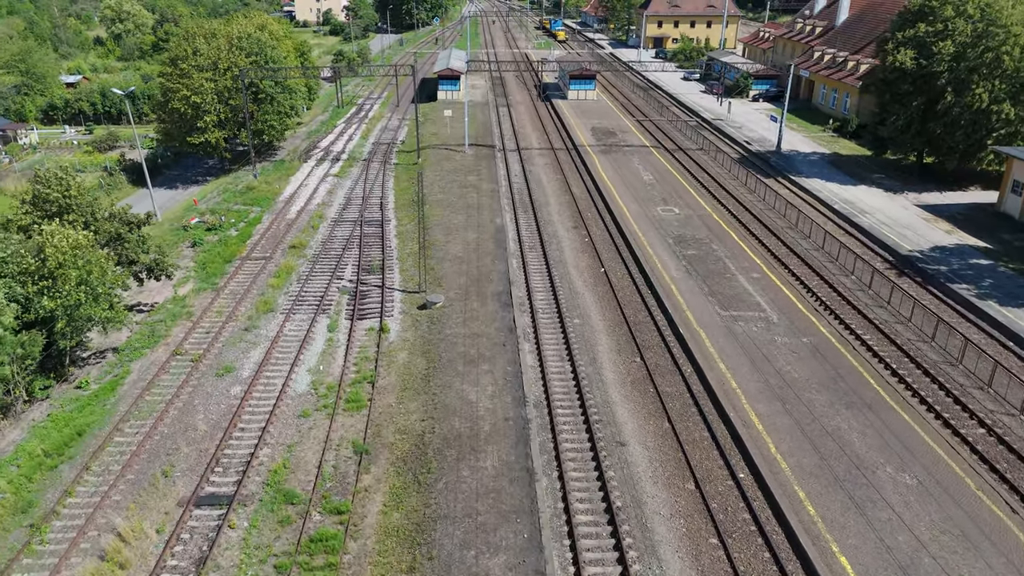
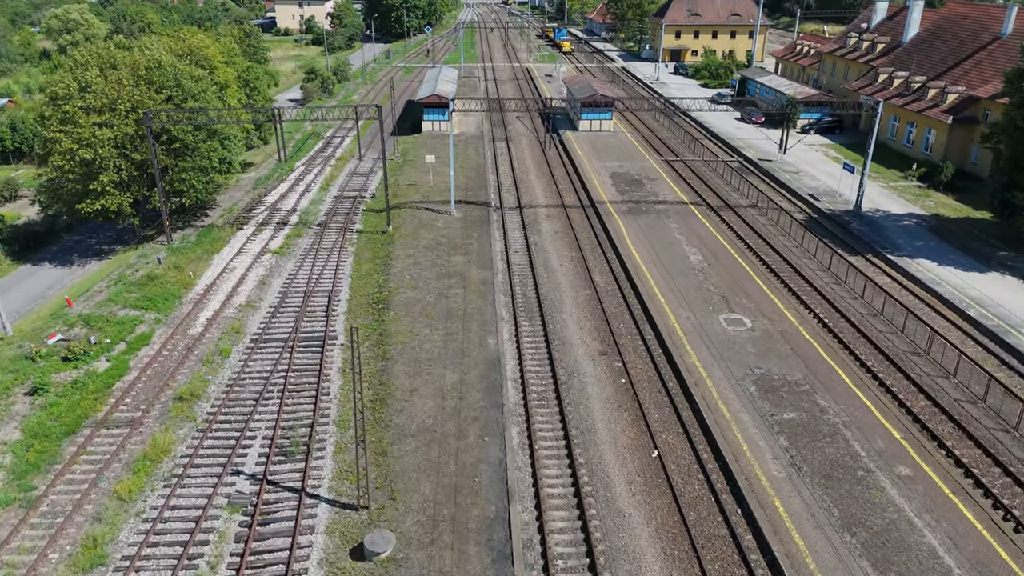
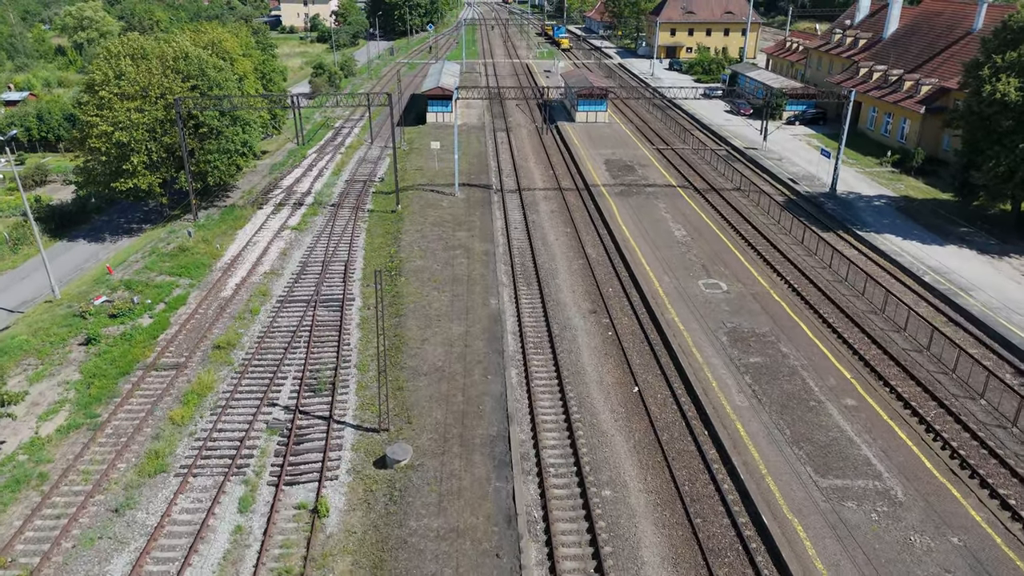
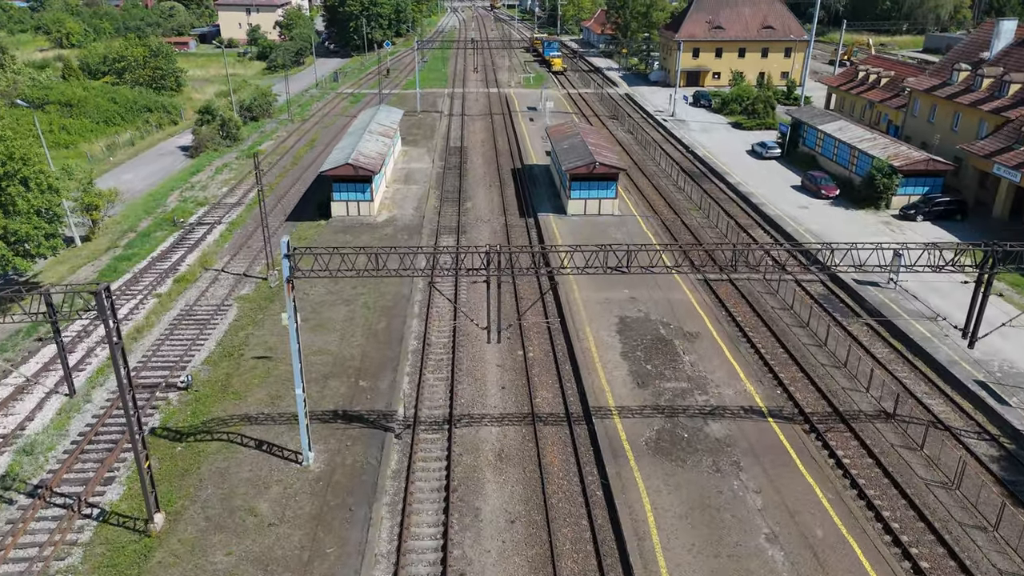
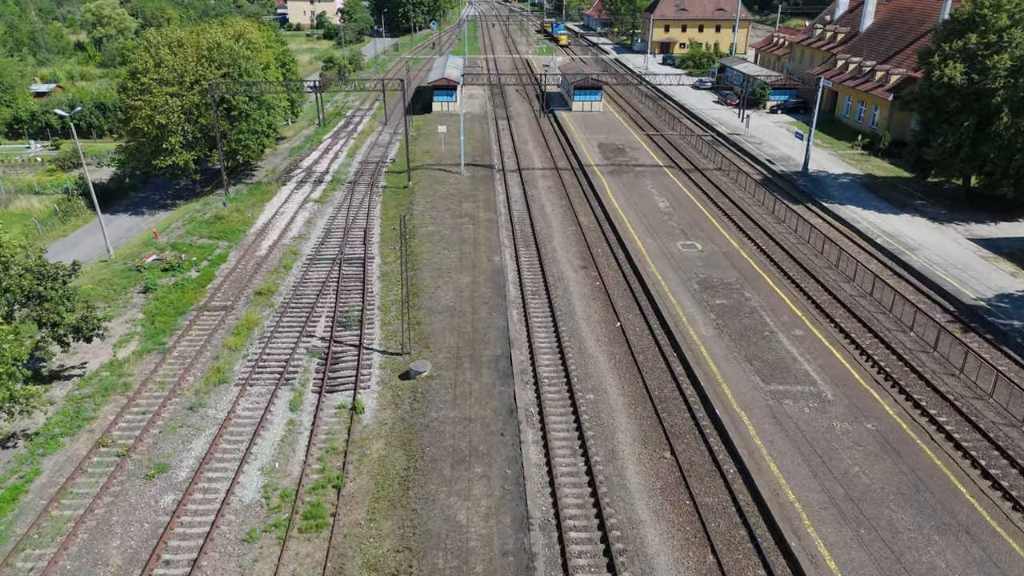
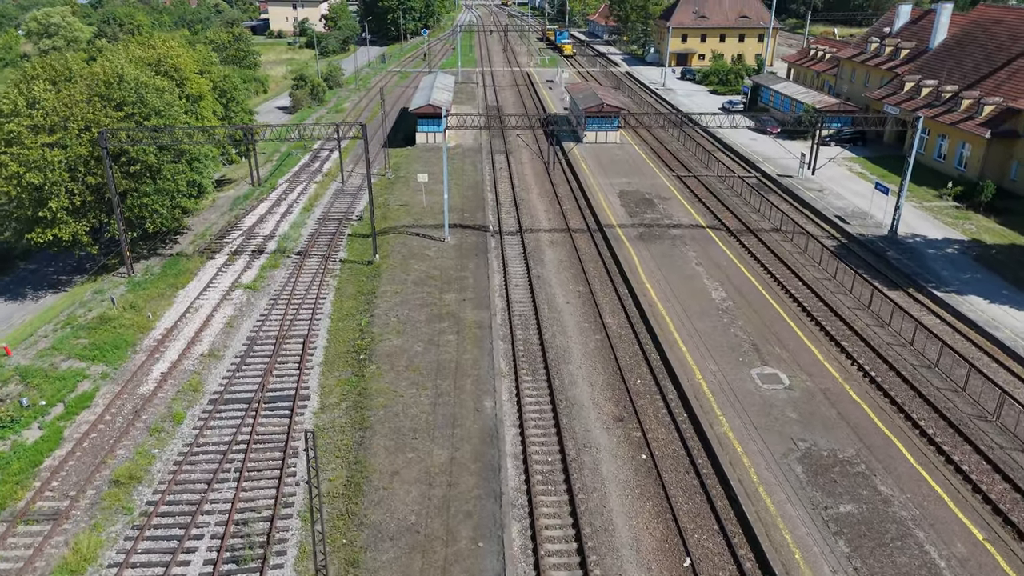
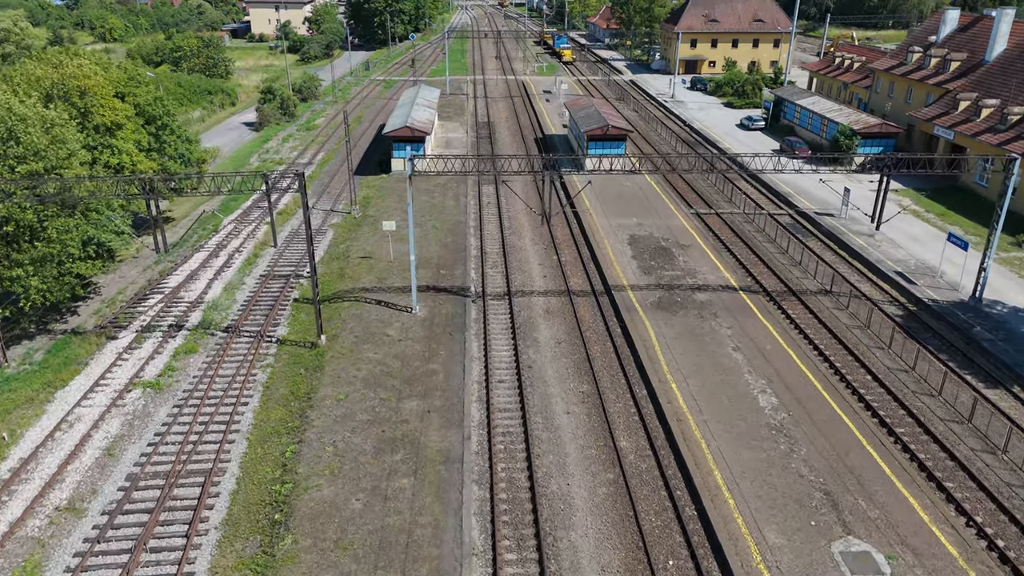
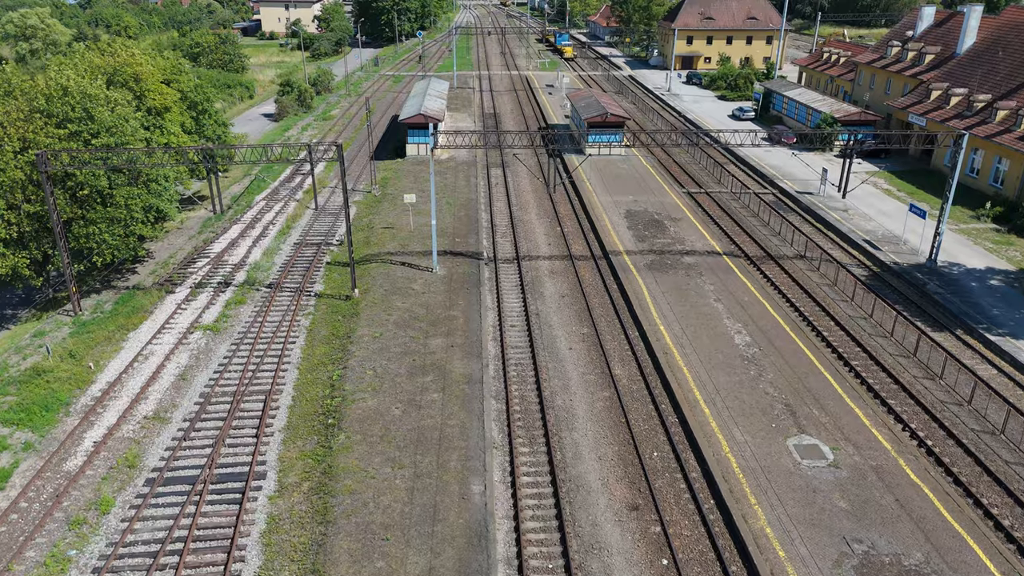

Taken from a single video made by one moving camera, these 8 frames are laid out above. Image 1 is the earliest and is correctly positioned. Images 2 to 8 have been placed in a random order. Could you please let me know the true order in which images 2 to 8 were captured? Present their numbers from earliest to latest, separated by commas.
5, 3, 2, 6, 8, 7, 4
